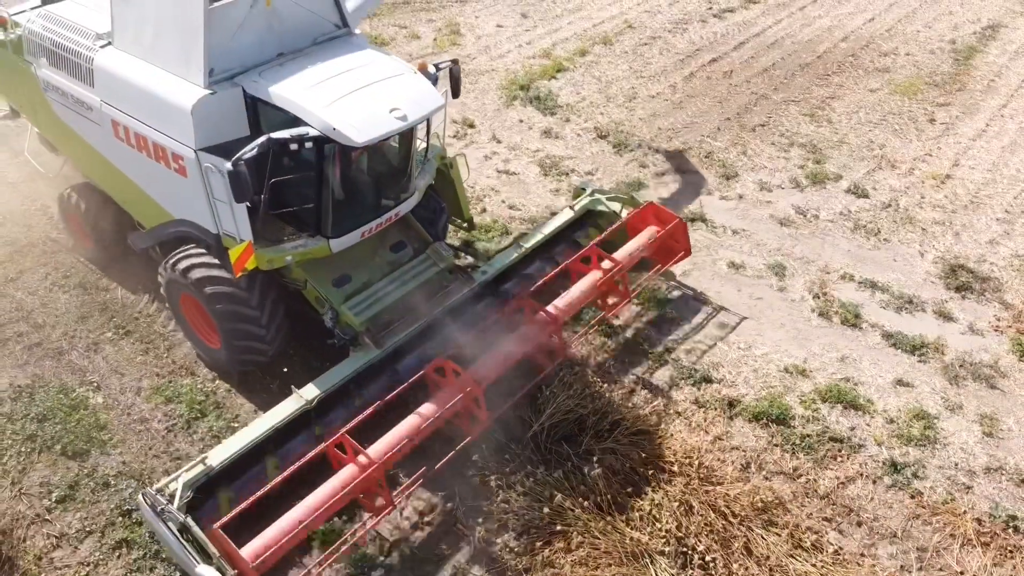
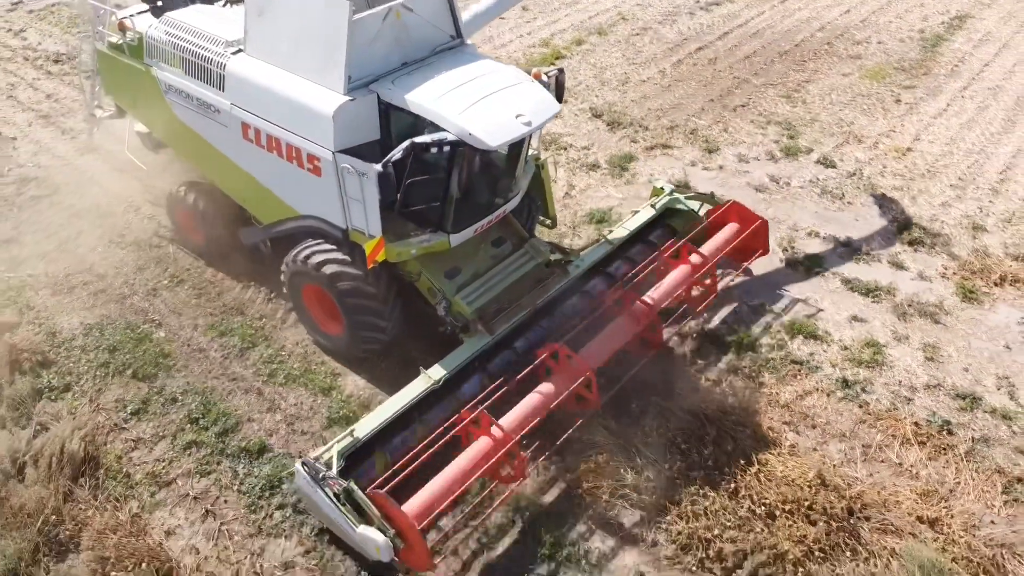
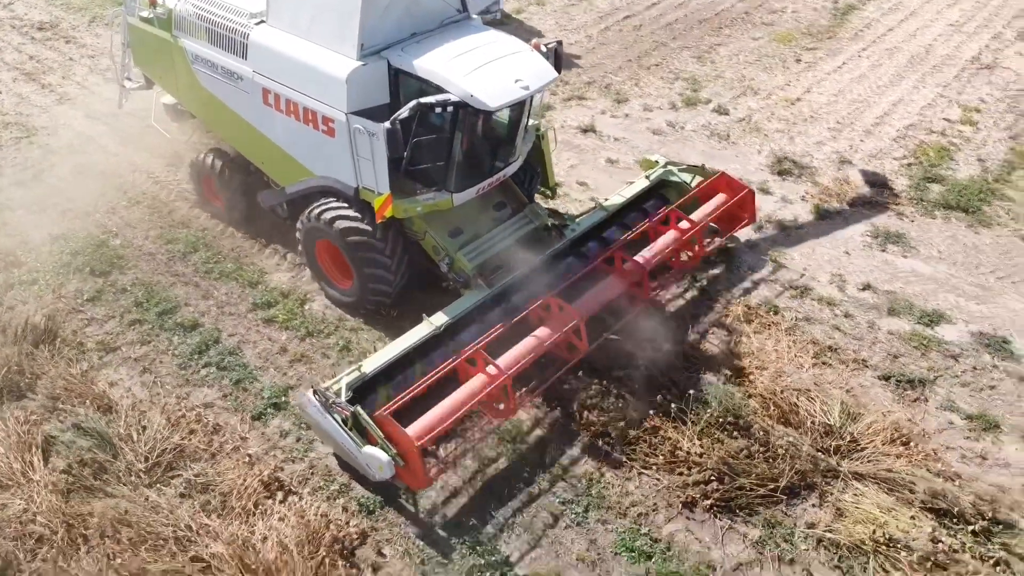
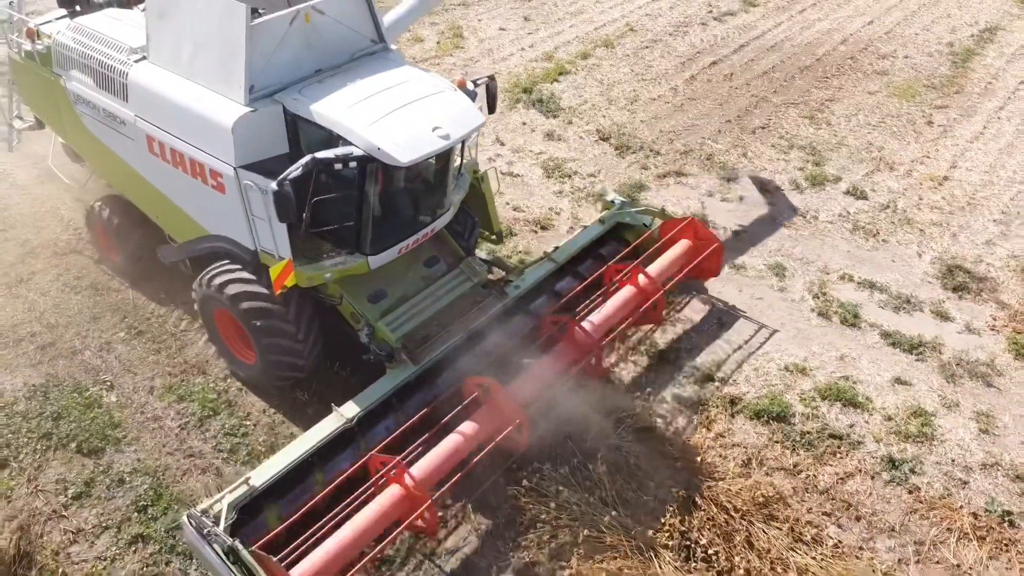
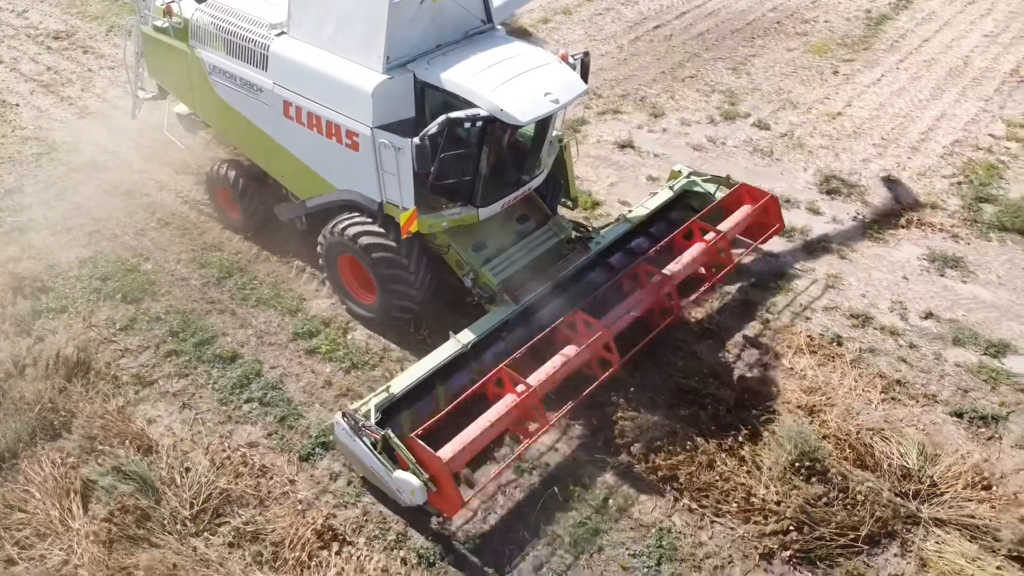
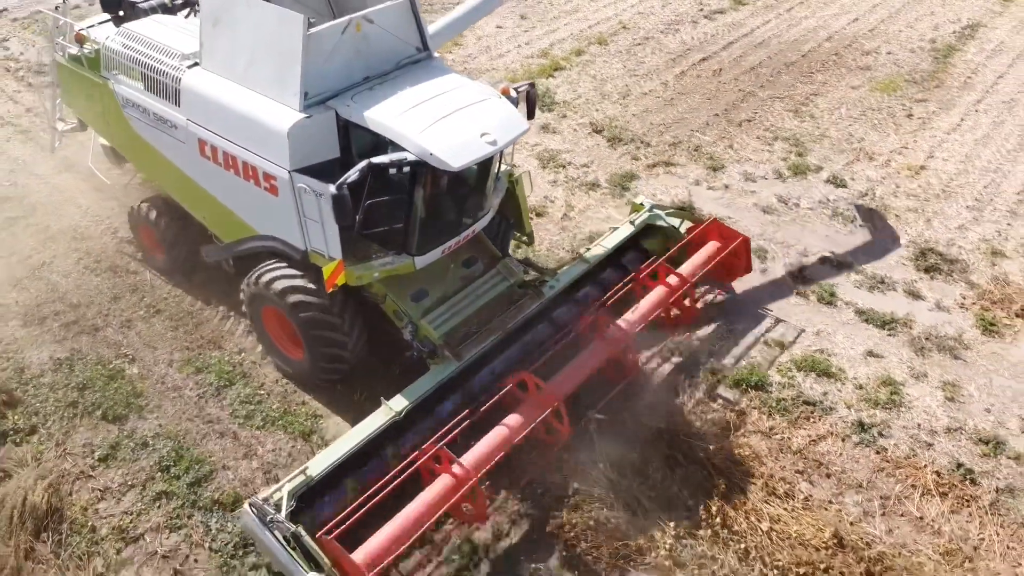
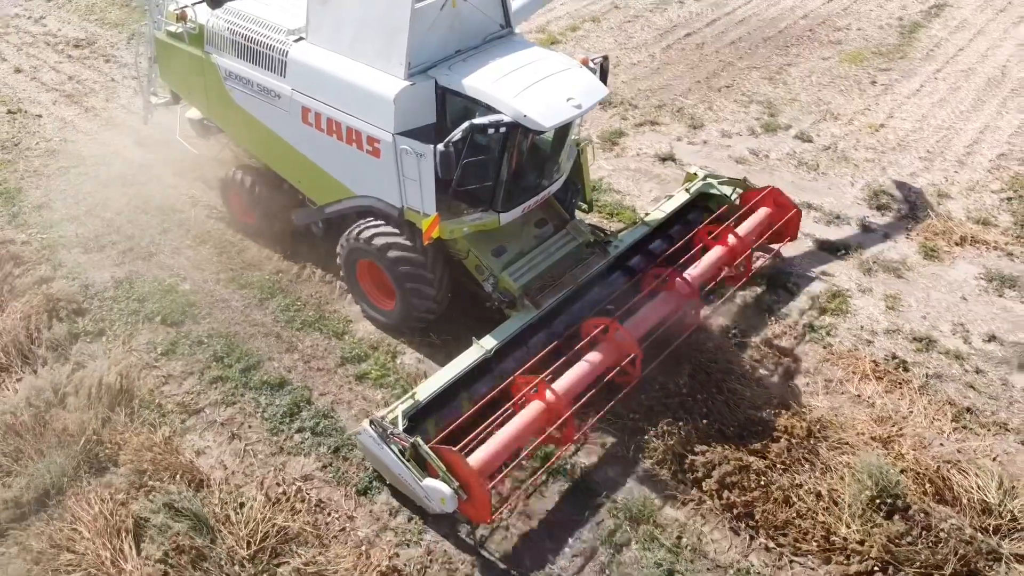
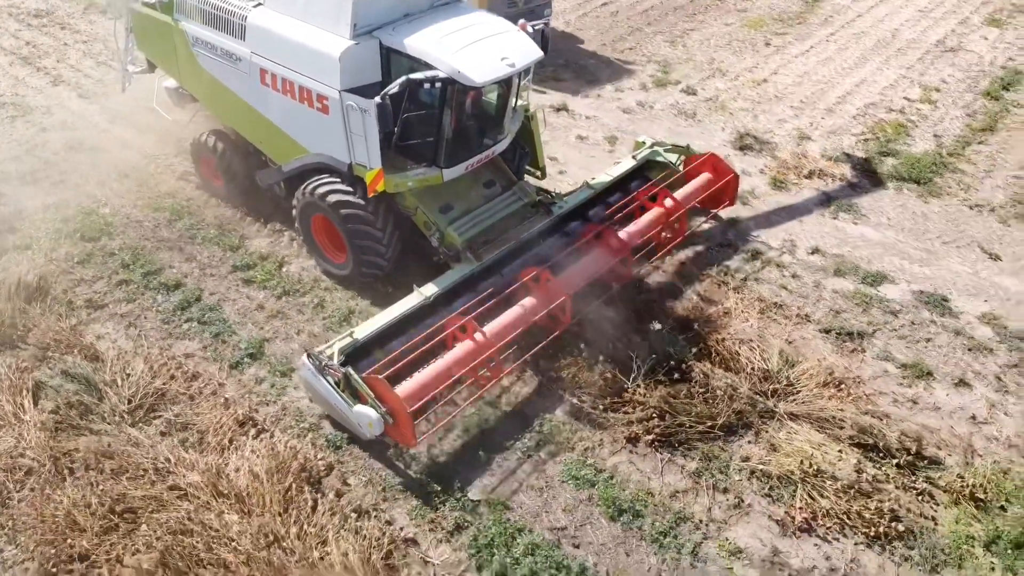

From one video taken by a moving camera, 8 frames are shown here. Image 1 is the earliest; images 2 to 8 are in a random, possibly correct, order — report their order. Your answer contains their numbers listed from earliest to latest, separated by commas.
4, 6, 2, 7, 5, 3, 8
